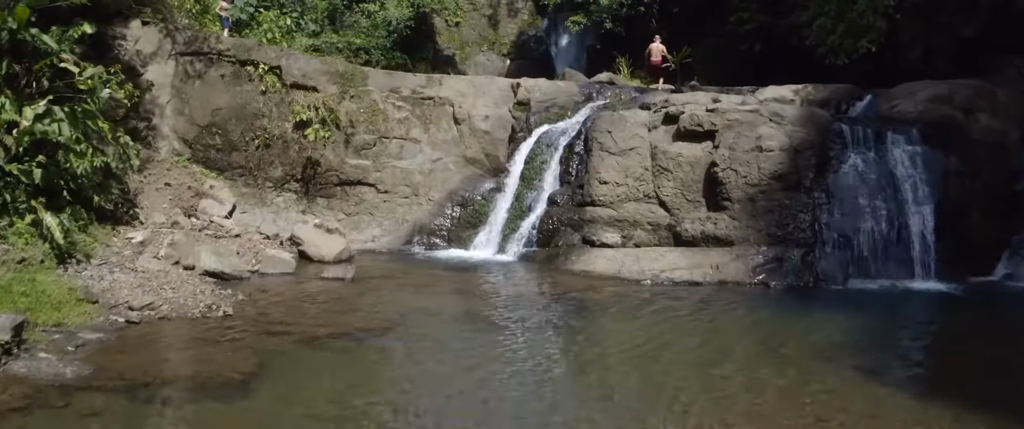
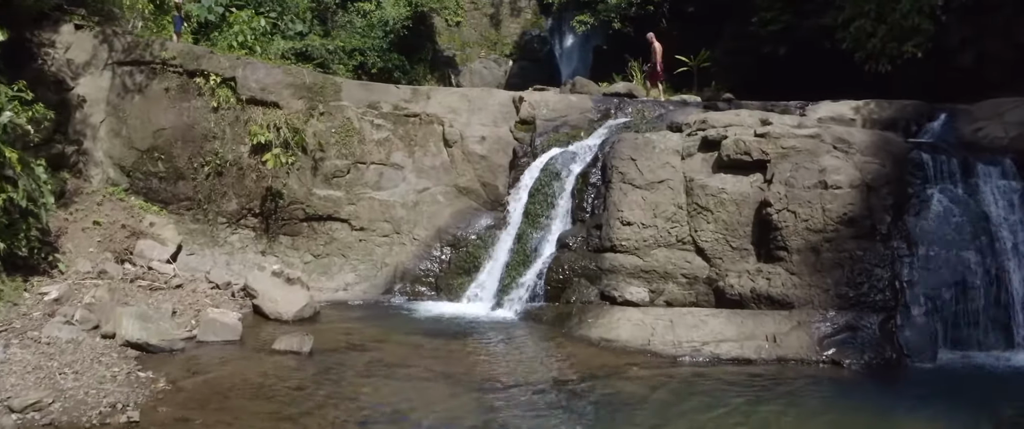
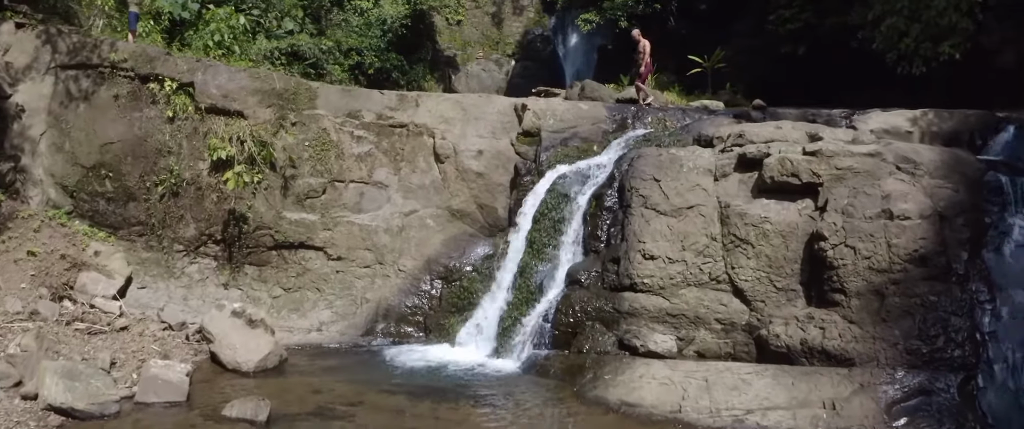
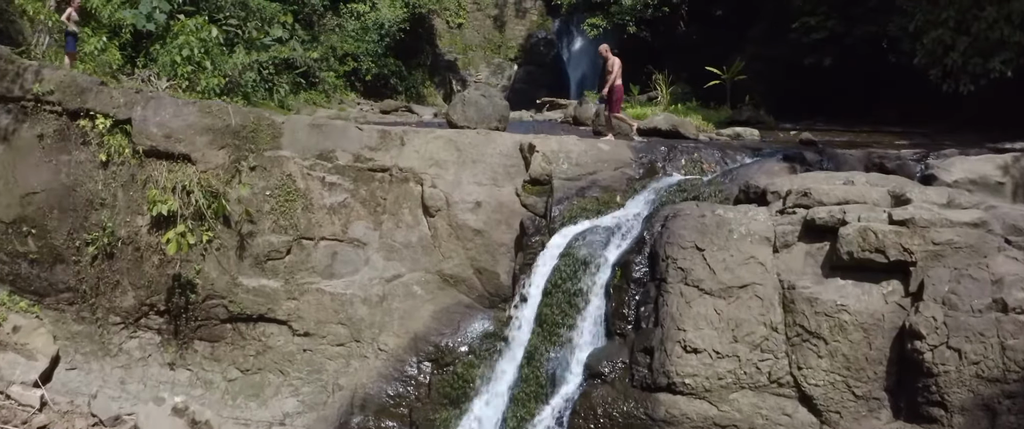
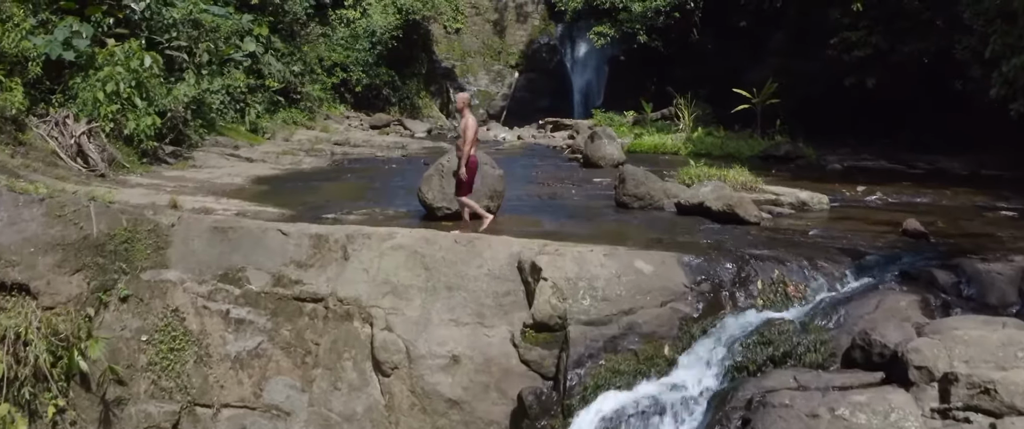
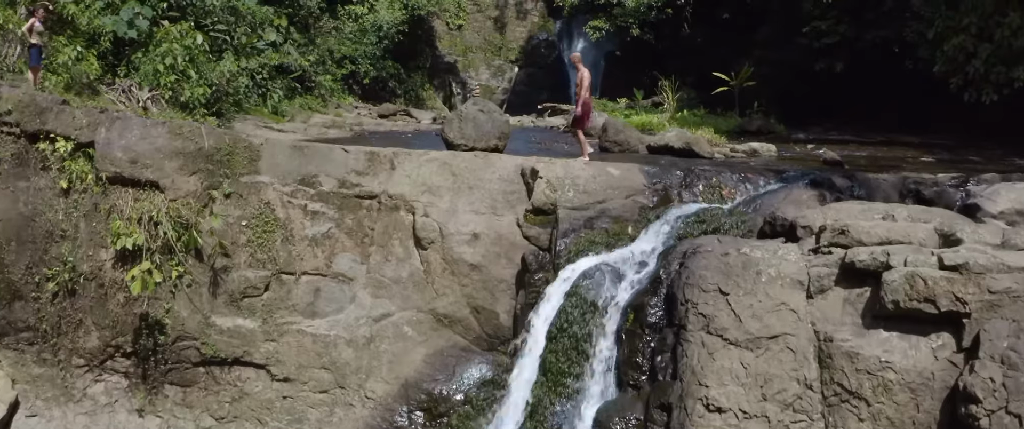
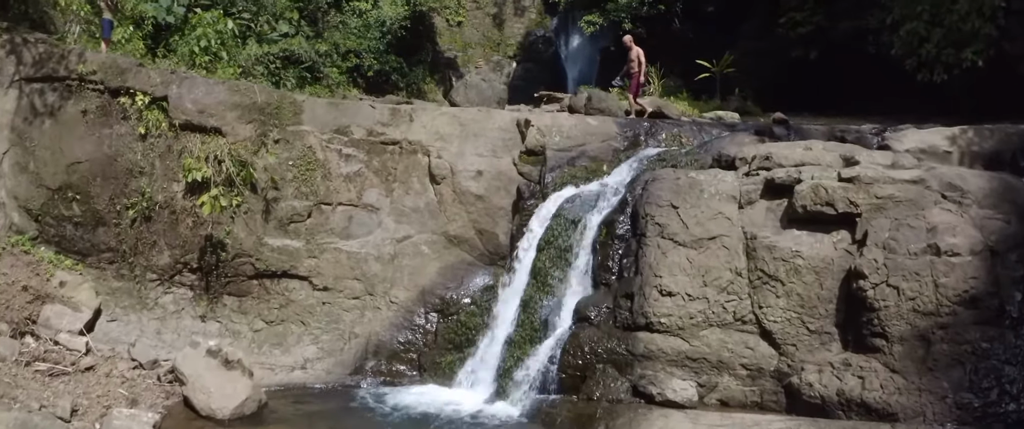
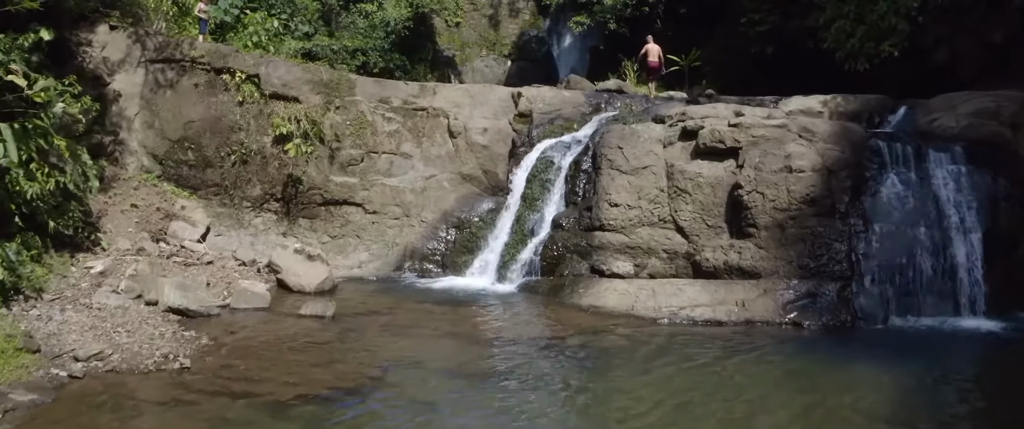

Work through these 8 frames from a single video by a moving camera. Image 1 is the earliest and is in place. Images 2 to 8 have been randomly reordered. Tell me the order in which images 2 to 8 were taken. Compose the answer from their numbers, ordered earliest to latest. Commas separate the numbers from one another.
8, 2, 3, 7, 4, 6, 5
